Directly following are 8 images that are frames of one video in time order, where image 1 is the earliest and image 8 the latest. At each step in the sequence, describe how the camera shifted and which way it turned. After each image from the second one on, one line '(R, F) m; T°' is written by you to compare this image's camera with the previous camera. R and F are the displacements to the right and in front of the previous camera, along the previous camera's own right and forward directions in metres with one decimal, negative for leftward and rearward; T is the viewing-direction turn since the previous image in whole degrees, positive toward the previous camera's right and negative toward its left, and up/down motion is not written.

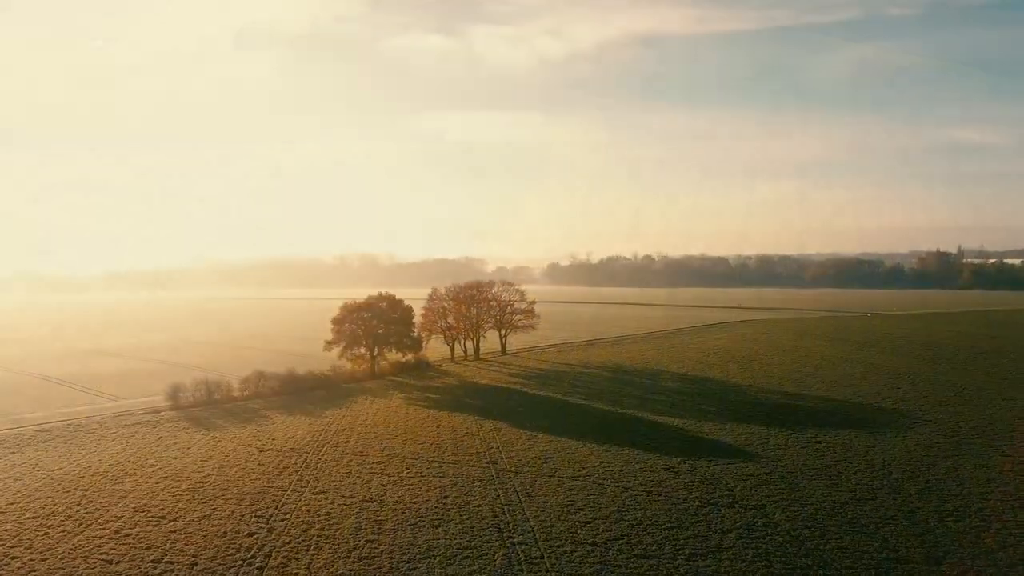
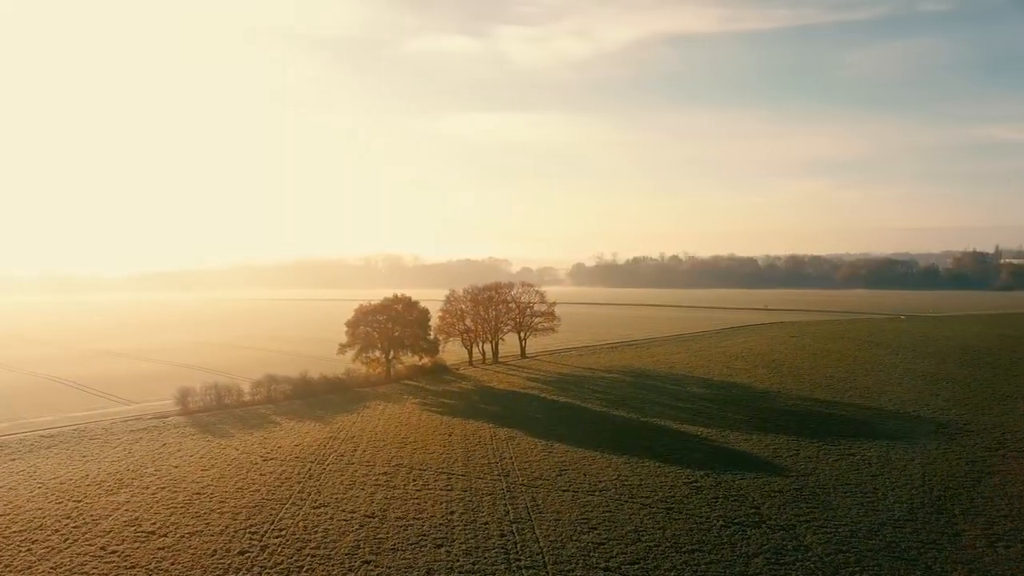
(+0.5, +1.5) m; -2°
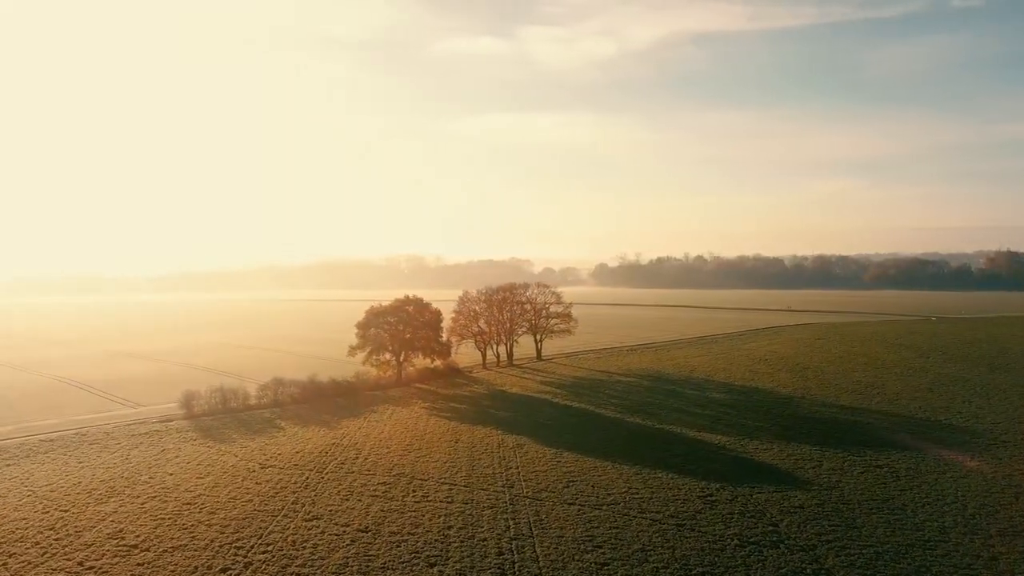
(+0.7, +1.3) m; -2°
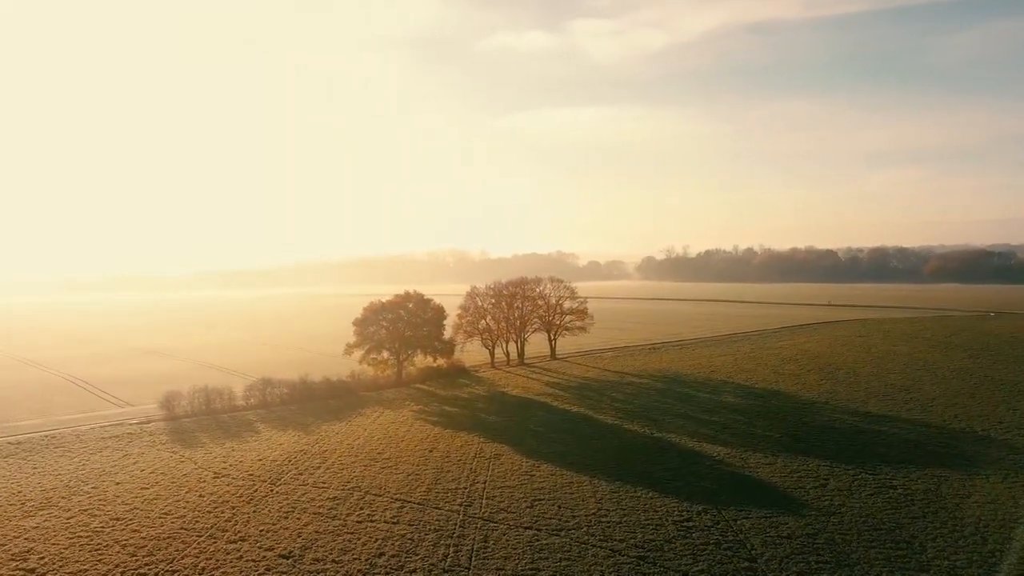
(+3.2, +2.5) m; -4°
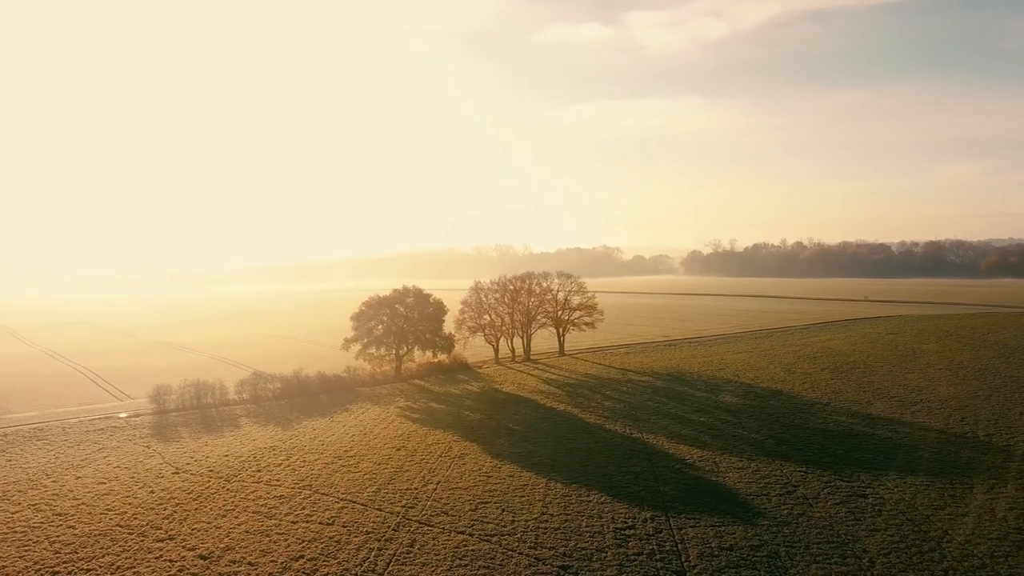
(+3.6, +0.8) m; -3°
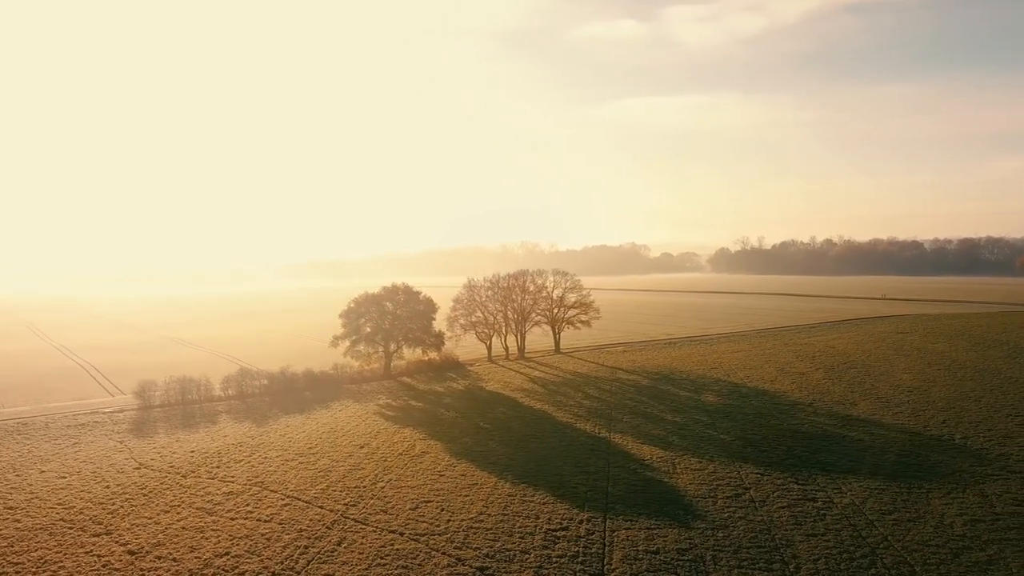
(+3.1, +0.1) m; -2°
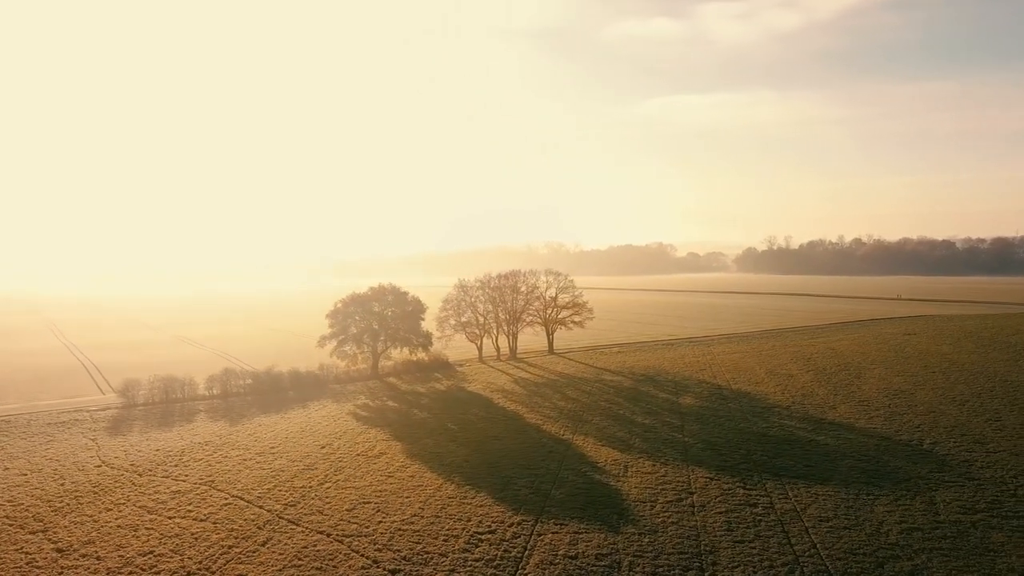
(+3.3, 0.0) m; -2°
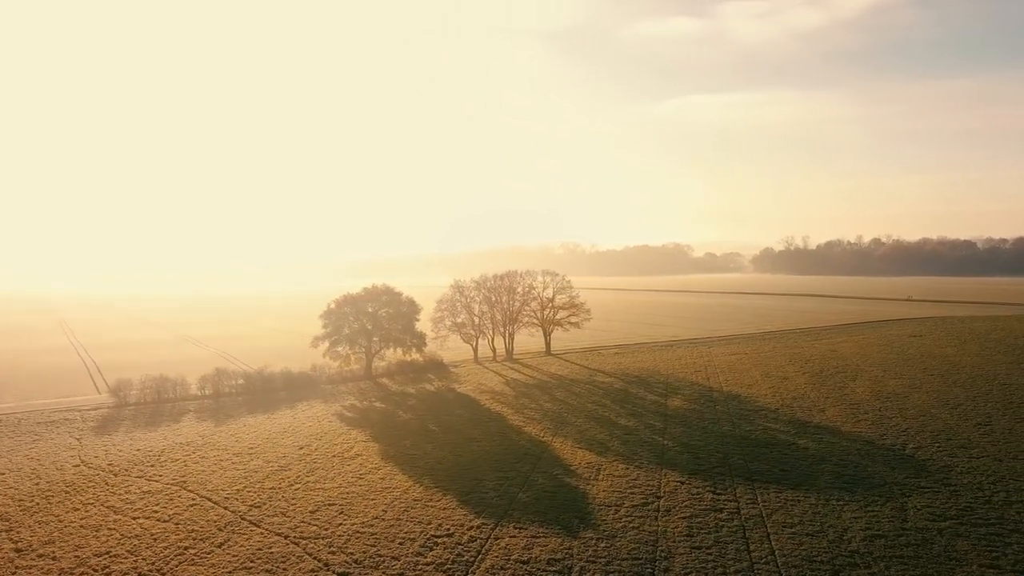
(+1.9, +0.1) m; -1°
